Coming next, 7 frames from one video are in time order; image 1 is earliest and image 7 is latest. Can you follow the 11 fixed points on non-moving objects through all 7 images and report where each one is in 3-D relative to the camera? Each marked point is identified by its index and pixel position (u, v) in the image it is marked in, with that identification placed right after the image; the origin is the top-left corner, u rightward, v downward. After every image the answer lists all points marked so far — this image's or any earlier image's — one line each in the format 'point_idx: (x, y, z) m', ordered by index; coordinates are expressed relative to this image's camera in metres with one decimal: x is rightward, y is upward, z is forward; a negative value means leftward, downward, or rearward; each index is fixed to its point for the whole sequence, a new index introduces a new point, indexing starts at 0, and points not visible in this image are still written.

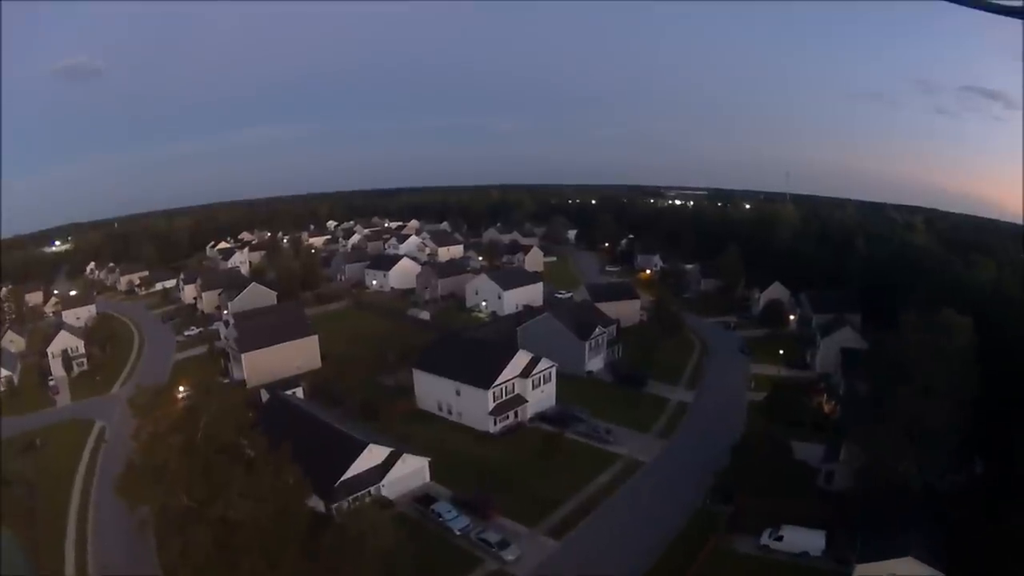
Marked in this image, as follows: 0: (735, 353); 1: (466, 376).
0: (+7.3, -2.3, +19.9) m
1: (-1.0, -2.1, +13.1) m
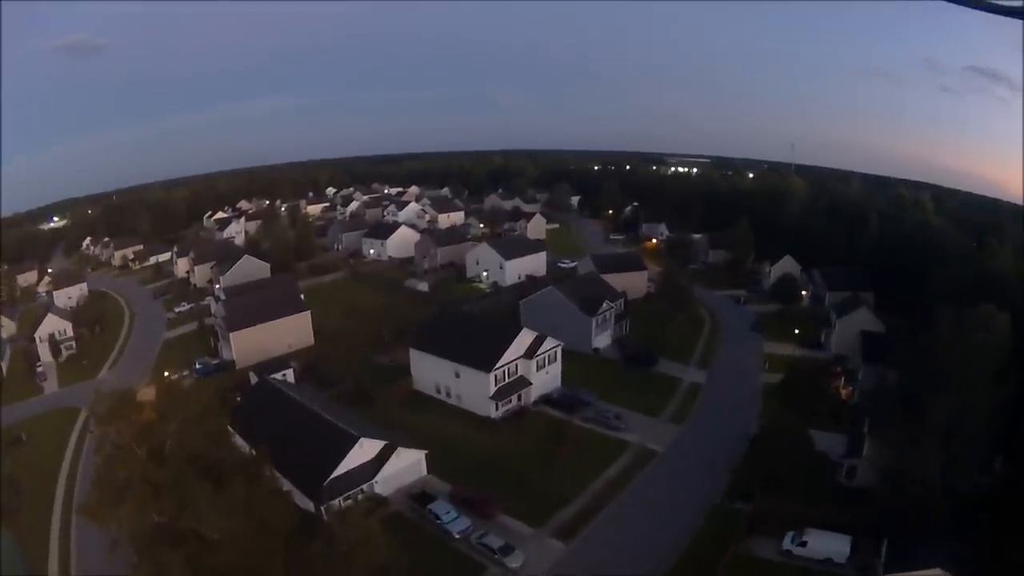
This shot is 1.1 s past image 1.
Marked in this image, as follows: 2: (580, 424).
0: (+7.4, -1.3, +19.1) m
1: (-1.0, -1.5, +12.3) m
2: (+1.4, -2.7, +12.0) m
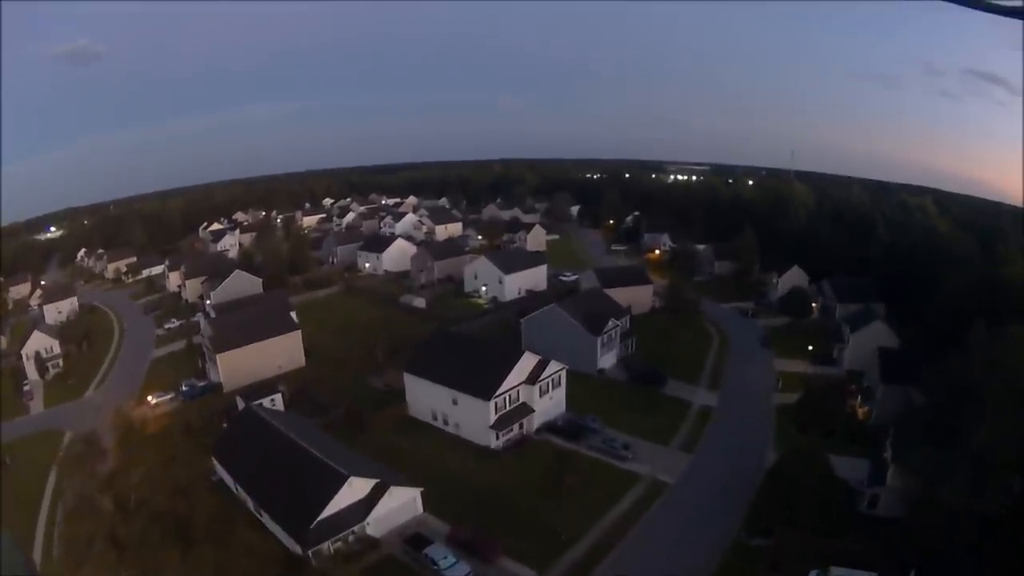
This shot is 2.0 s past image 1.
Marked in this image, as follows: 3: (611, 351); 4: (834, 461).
0: (+7.4, -1.8, +18.4) m
1: (-0.9, -1.9, +11.7) m
2: (+1.4, -3.1, +11.3) m
3: (+2.6, -1.7, +15.5) m
4: (+7.0, -3.7, +13.2) m
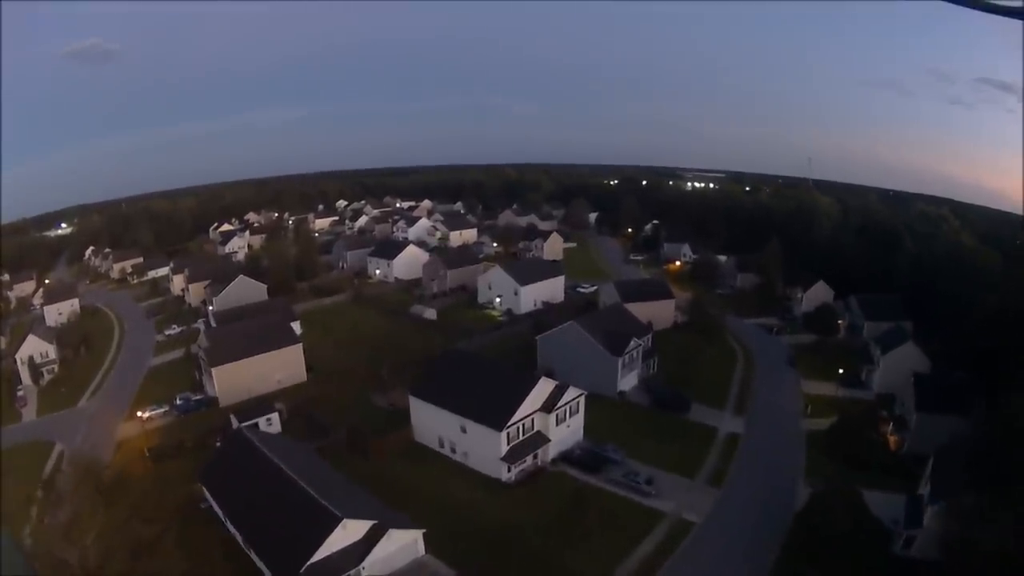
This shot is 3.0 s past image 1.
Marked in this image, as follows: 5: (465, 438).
0: (+7.8, -2.2, +17.4) m
1: (-0.7, -2.2, +10.8) m
2: (+1.6, -3.4, +10.4) m
3: (+2.9, -2.0, +14.6) m
4: (+7.2, -4.2, +12.2) m
5: (-0.8, -2.7, +10.9) m
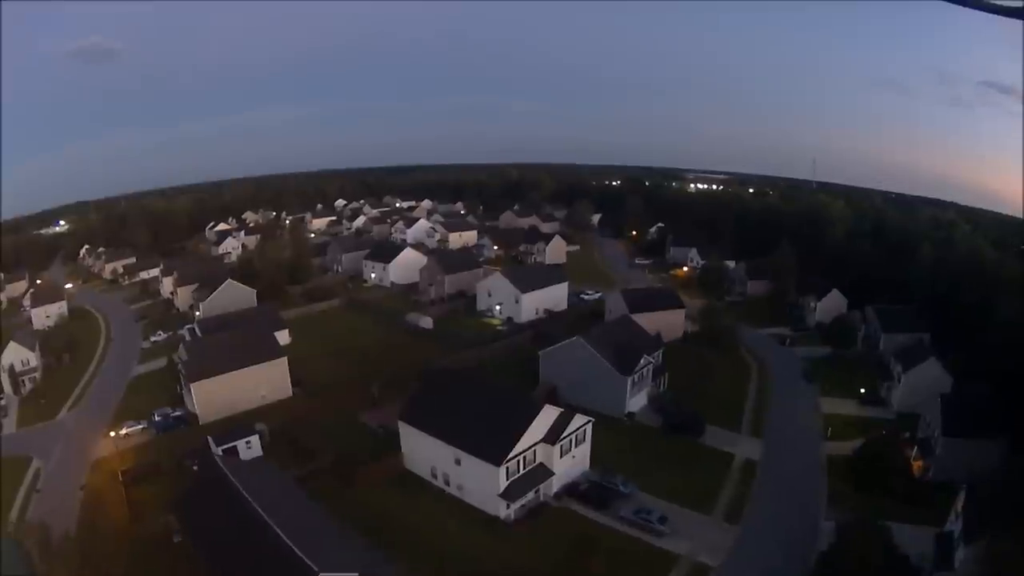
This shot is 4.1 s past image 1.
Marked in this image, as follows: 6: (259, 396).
0: (+7.8, -2.6, +16.5) m
1: (-0.7, -2.4, +9.9) m
2: (+1.6, -3.7, +9.5) m
3: (+2.9, -2.3, +13.7) m
4: (+7.2, -4.5, +11.3) m
5: (-0.9, -2.9, +10.0) m
6: (-5.9, -2.5, +14.3) m
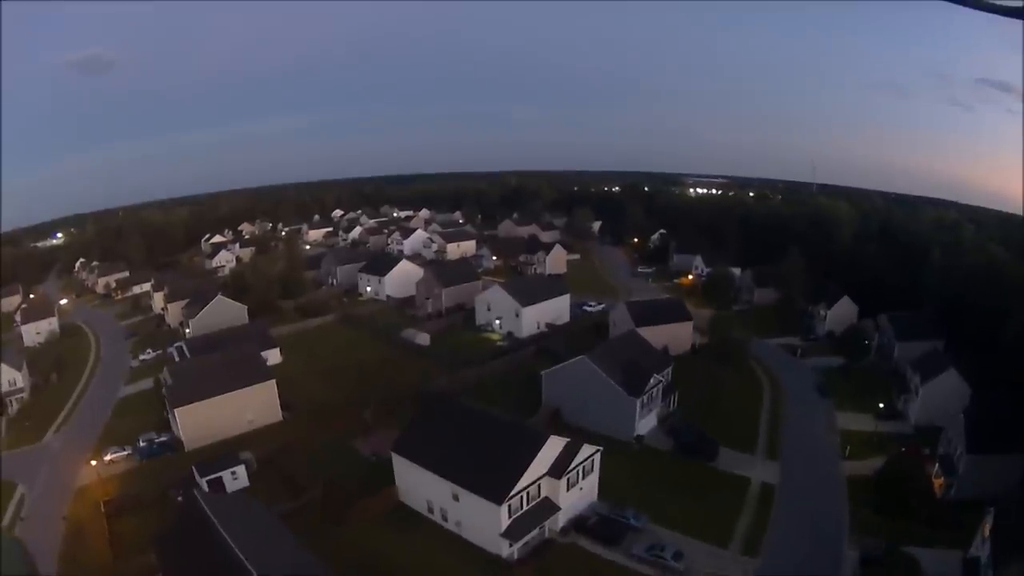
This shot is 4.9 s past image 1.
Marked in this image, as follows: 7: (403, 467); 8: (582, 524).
0: (+7.9, -2.8, +15.9) m
1: (-0.6, -2.7, +9.3) m
2: (+1.7, -4.0, +8.9) m
3: (+2.9, -2.6, +13.0) m
4: (+7.3, -4.7, +10.6) m
5: (-0.8, -3.2, +9.4) m
6: (-5.8, -2.9, +13.6) m
7: (-1.8, -2.9, +10.1) m
8: (+1.1, -3.7, +9.7) m
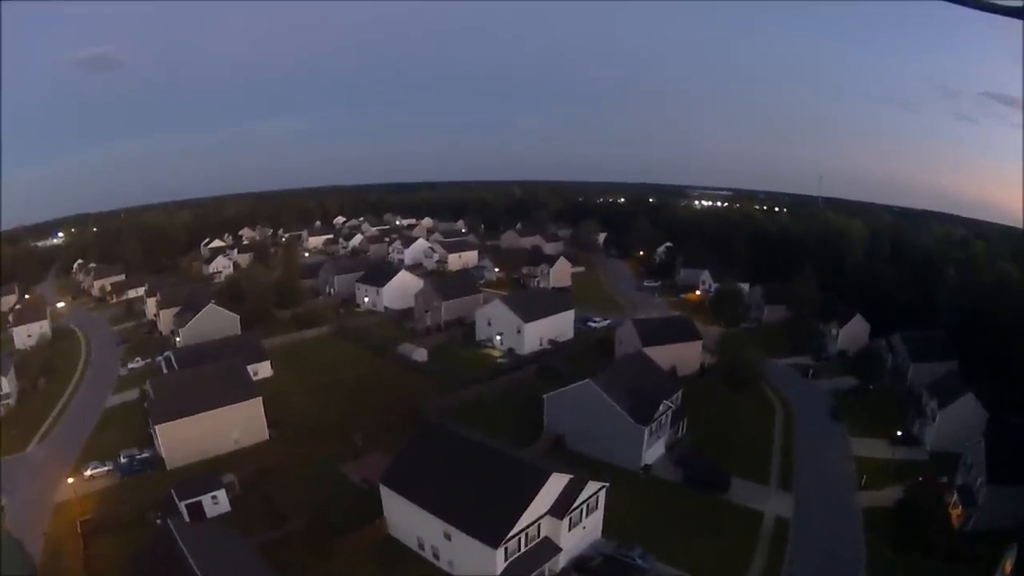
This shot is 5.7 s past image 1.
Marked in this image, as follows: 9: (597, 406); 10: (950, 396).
0: (+7.9, -3.3, +15.2) m
1: (-0.7, -3.0, +8.7) m
2: (+1.6, -4.3, +8.2) m
3: (+2.9, -3.0, +12.4) m
4: (+7.2, -5.1, +9.9) m
5: (-0.8, -3.5, +8.8) m
6: (-5.8, -3.1, +13.0) m
7: (-1.9, -3.1, +9.5) m
8: (+1.1, -4.0, +9.1) m
9: (+1.7, -2.2, +12.5) m
10: (+10.8, -2.7, +14.7) m
